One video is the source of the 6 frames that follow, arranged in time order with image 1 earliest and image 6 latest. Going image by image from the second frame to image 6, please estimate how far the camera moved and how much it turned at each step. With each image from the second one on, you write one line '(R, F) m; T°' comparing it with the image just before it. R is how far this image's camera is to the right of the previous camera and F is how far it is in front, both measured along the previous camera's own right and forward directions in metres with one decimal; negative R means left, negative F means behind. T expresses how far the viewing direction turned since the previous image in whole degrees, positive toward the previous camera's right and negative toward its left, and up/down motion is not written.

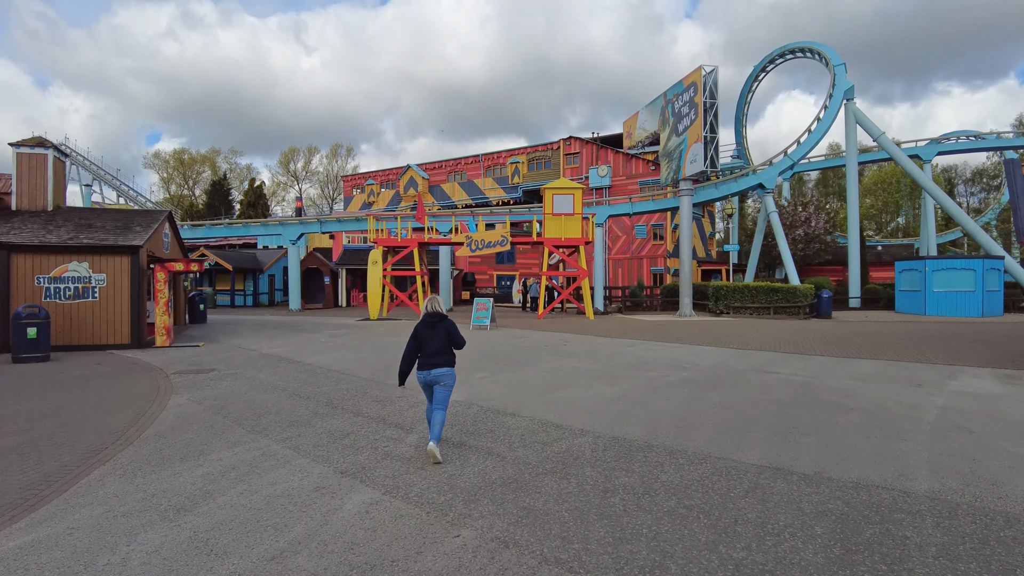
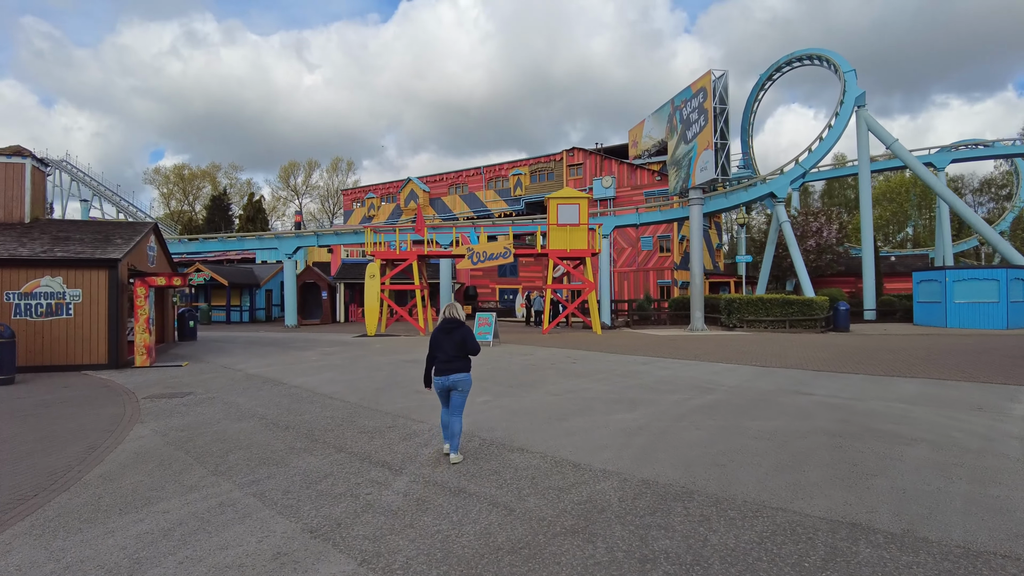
(0.0, +1.0) m; 0°
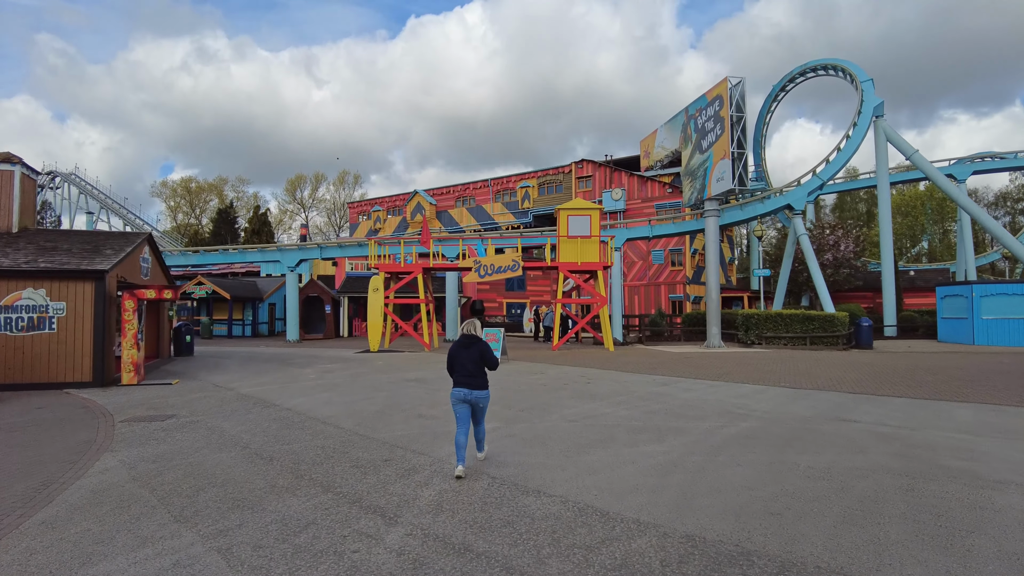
(-0.1, +0.8) m; -1°
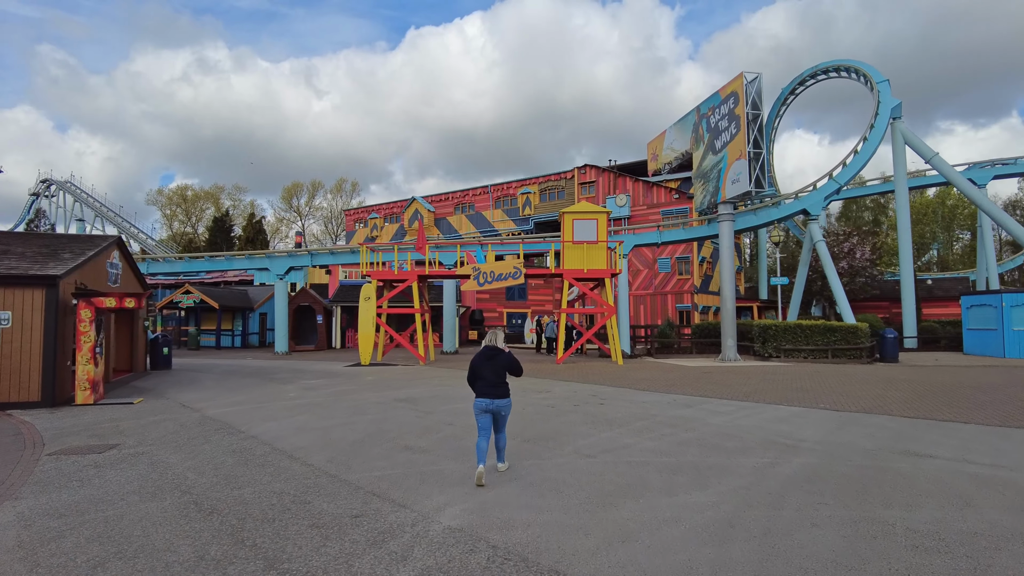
(-0.1, +1.4) m; 0°
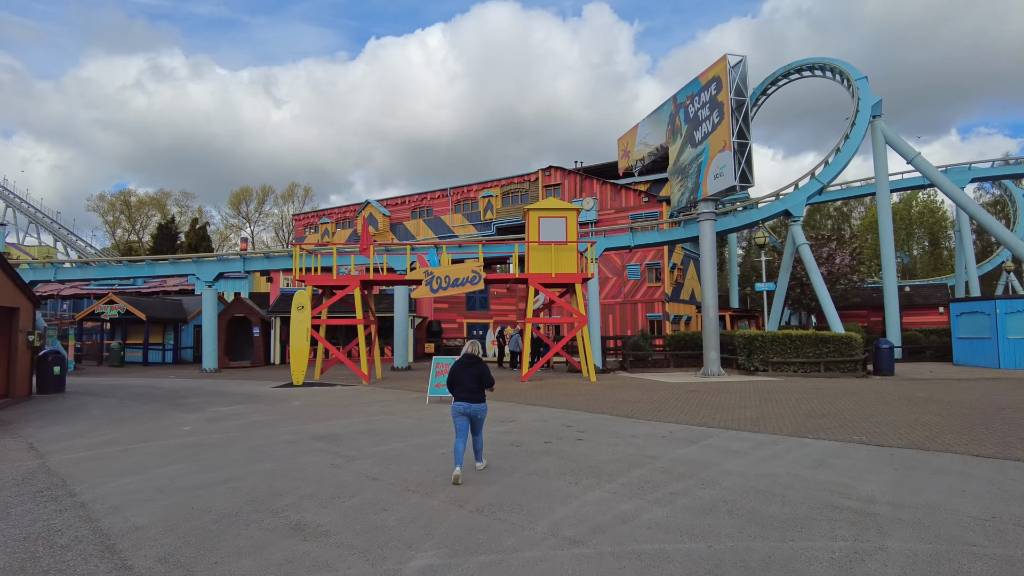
(+0.1, +2.4) m; +3°
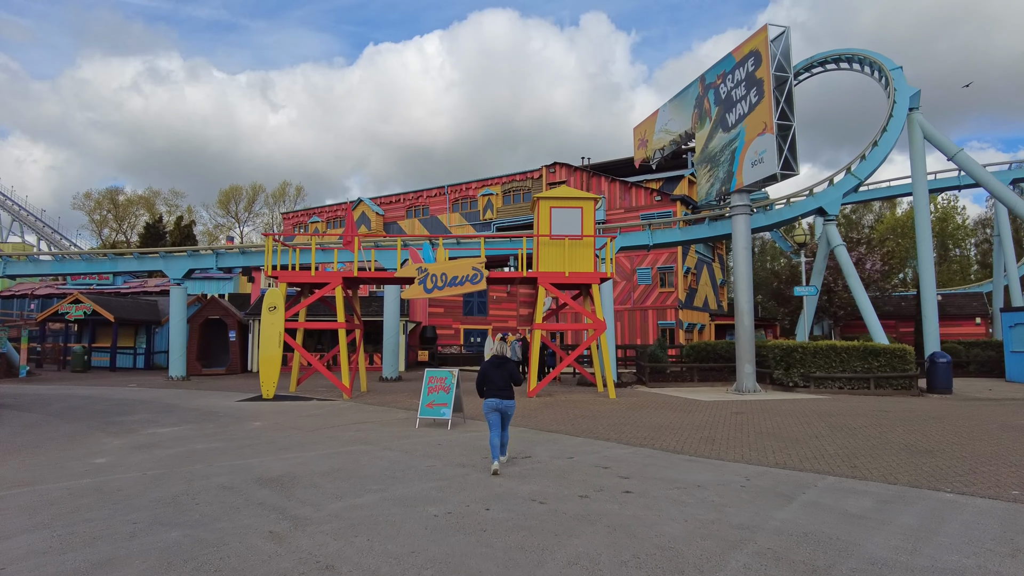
(-0.3, +2.3) m; 0°
